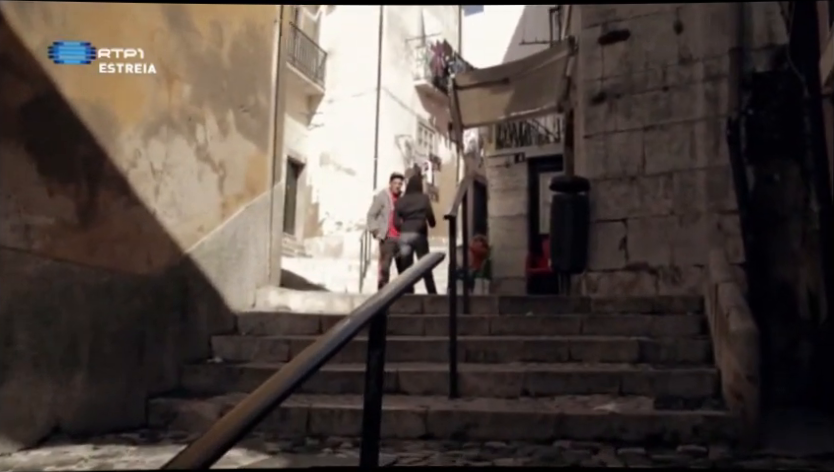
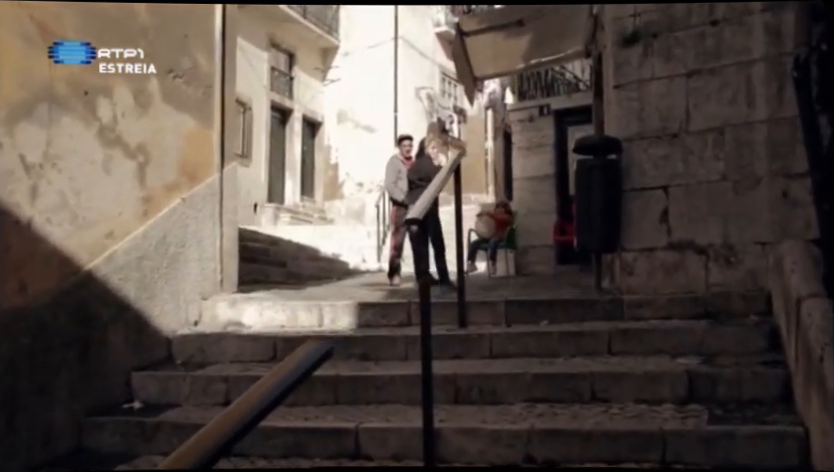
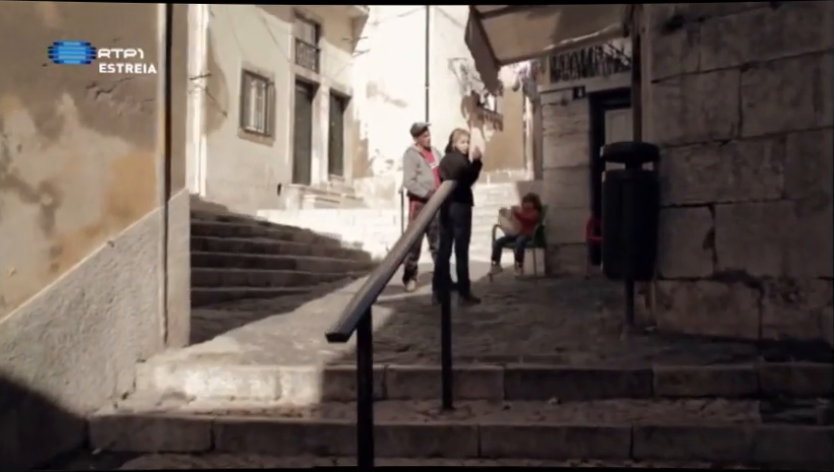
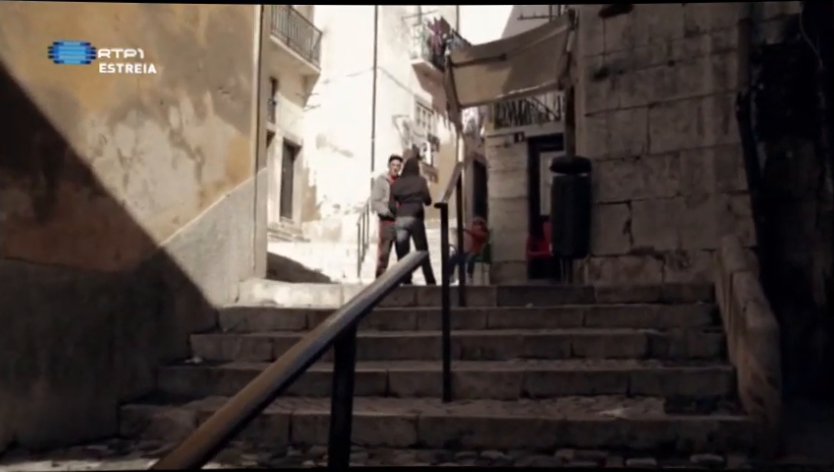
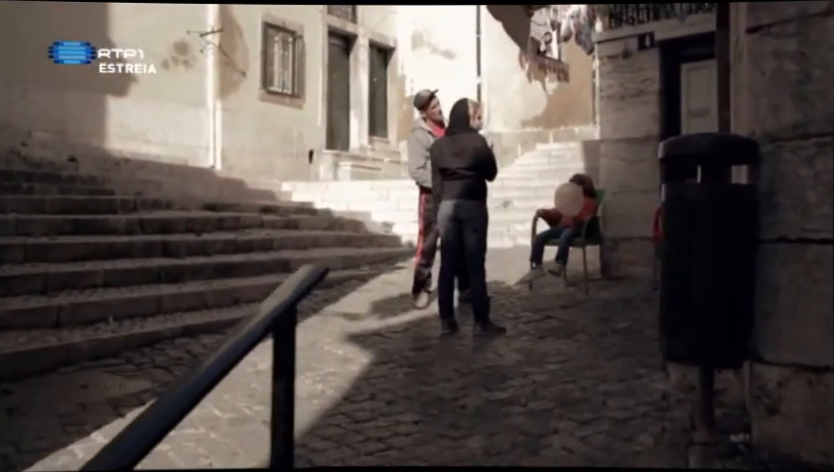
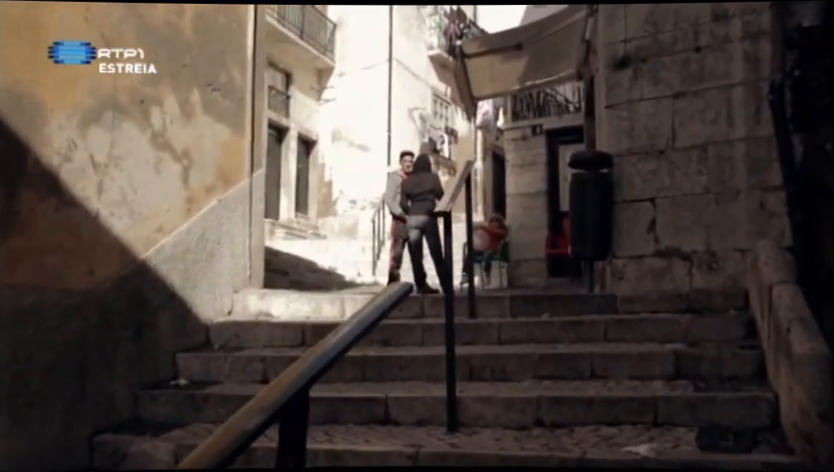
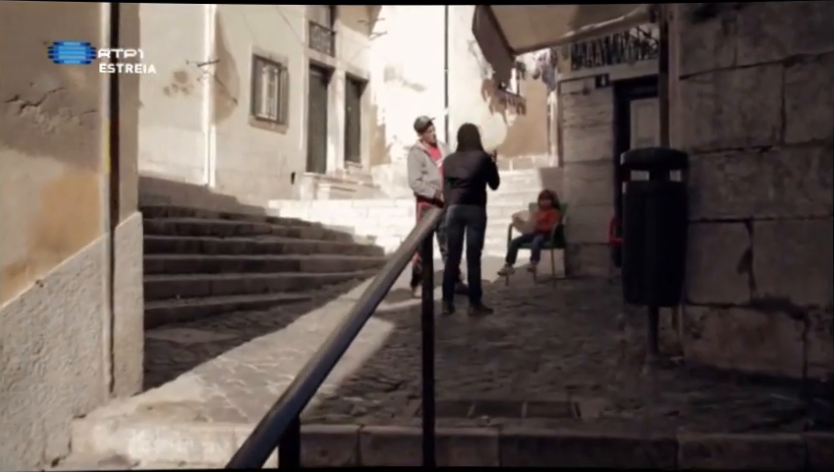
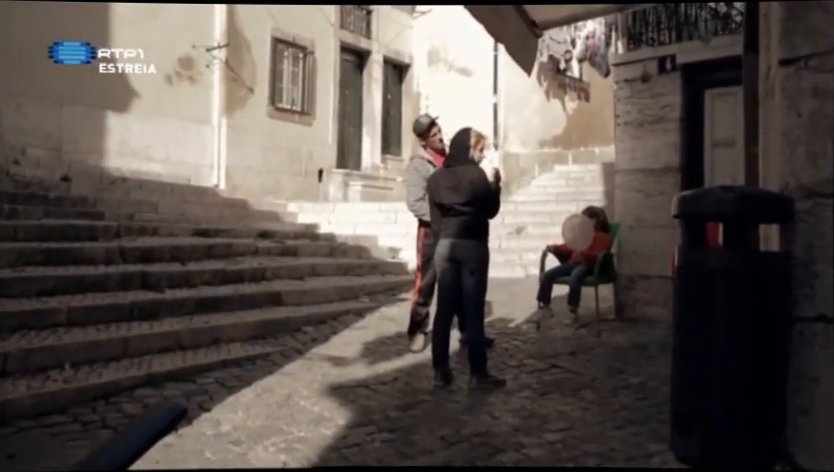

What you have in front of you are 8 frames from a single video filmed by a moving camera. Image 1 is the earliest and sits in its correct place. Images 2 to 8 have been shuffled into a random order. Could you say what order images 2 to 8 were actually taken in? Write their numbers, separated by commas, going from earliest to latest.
4, 6, 2, 3, 7, 5, 8
